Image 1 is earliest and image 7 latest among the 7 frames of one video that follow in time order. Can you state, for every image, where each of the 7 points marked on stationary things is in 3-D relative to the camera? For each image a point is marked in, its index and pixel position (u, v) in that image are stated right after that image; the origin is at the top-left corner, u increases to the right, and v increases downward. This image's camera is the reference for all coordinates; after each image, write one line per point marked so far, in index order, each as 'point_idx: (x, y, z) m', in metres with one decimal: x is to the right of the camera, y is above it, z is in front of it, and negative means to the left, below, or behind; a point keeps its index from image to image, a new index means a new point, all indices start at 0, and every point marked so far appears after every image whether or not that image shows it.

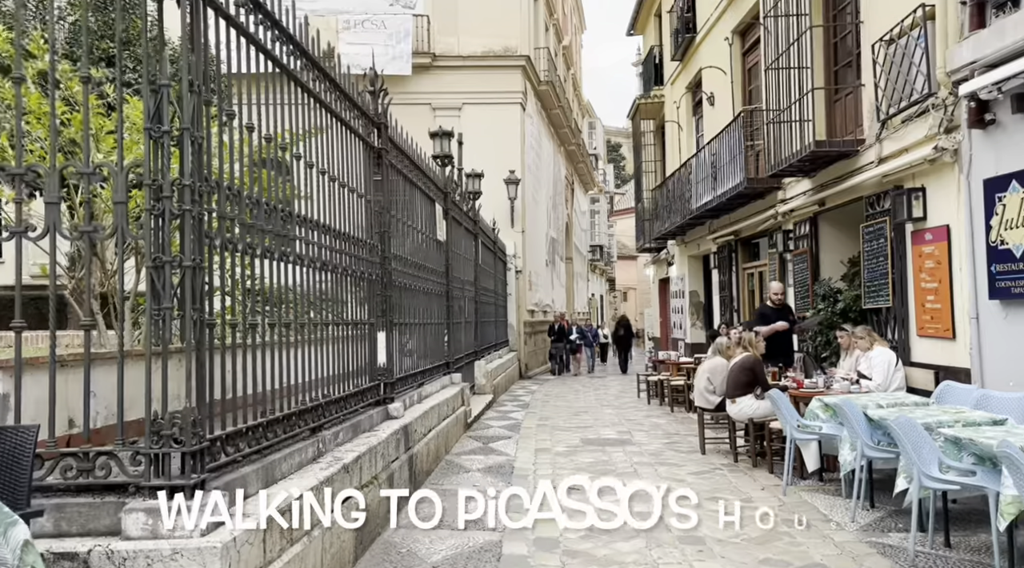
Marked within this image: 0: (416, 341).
0: (-1.0, -0.6, +9.6) m
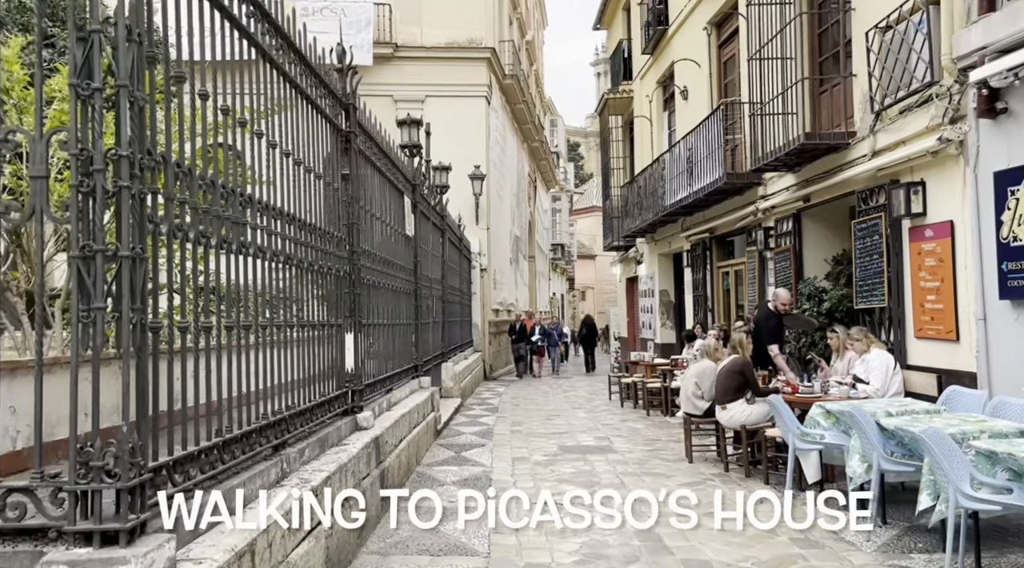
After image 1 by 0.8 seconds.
0: (-1.3, -0.6, +9.0) m
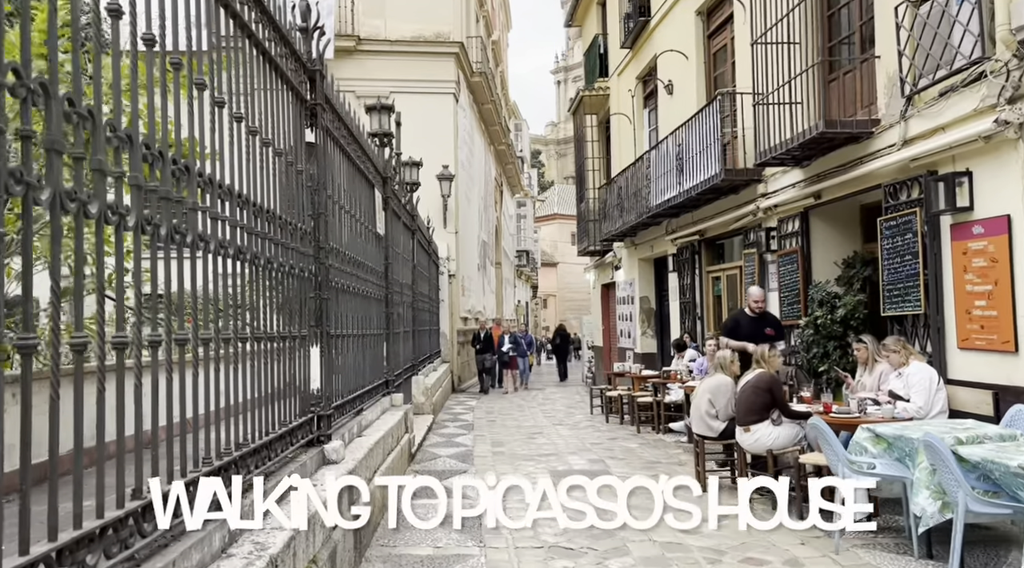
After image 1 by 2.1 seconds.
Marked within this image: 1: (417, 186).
0: (-1.4, -0.6, +7.8) m
1: (-1.4, +1.5, +13.3) m
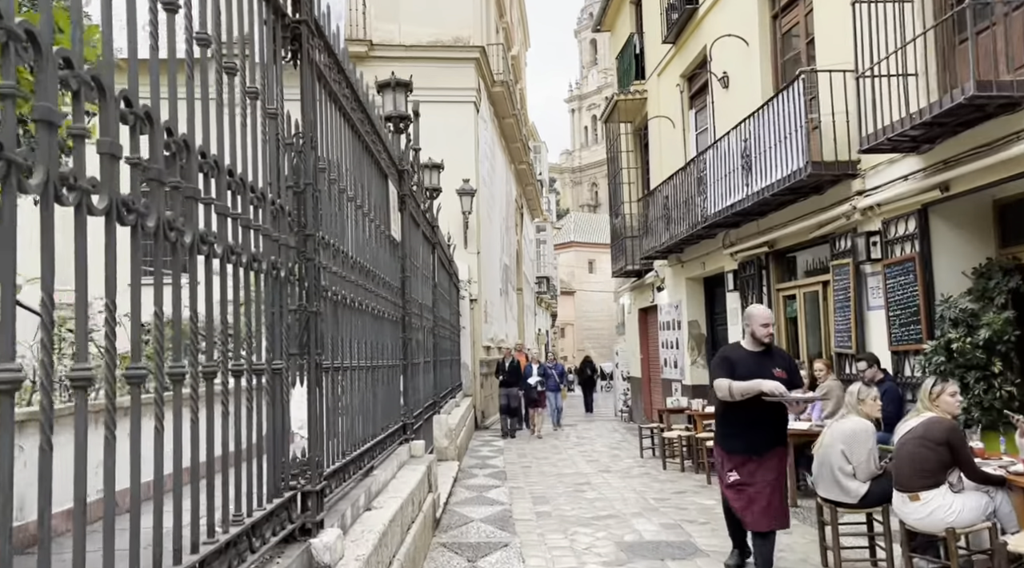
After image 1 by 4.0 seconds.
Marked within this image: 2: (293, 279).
0: (-1.0, -0.7, +5.8) m
1: (-1.0, +1.2, +11.4) m
2: (-1.0, 0.0, +3.8) m
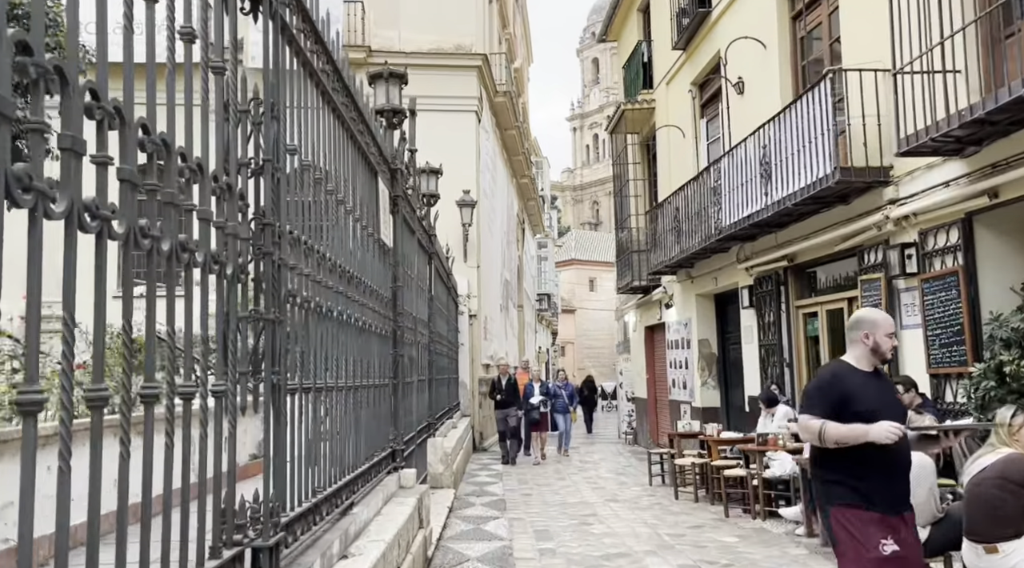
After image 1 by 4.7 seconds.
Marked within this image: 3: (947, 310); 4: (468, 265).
0: (-1.0, -0.8, +5.0) m
1: (-0.9, +1.0, +10.7) m
2: (-0.9, 0.0, +3.1) m
3: (+3.8, -0.2, +7.7) m
4: (-0.9, +0.4, +18.8) m
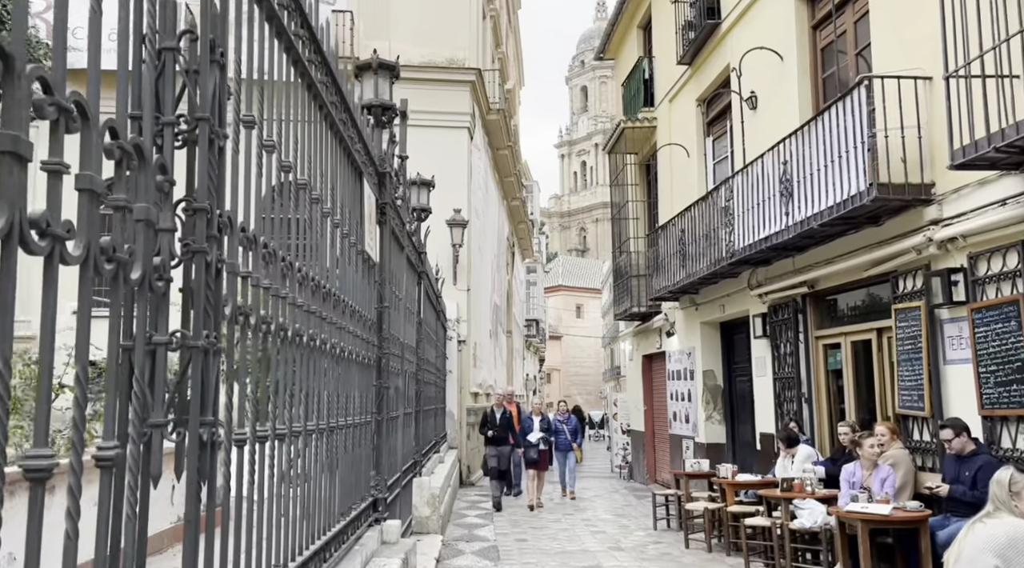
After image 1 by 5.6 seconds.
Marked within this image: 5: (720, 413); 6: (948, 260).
0: (-0.9, -0.9, +4.1) m
1: (-0.9, +0.8, +9.8) m
2: (-0.8, 0.0, +2.1) m
3: (+3.8, -0.5, +6.8) m
4: (-1.1, -0.1, +17.9) m
5: (+3.2, -2.0, +13.6) m
6: (+3.8, +0.2, +7.6) m
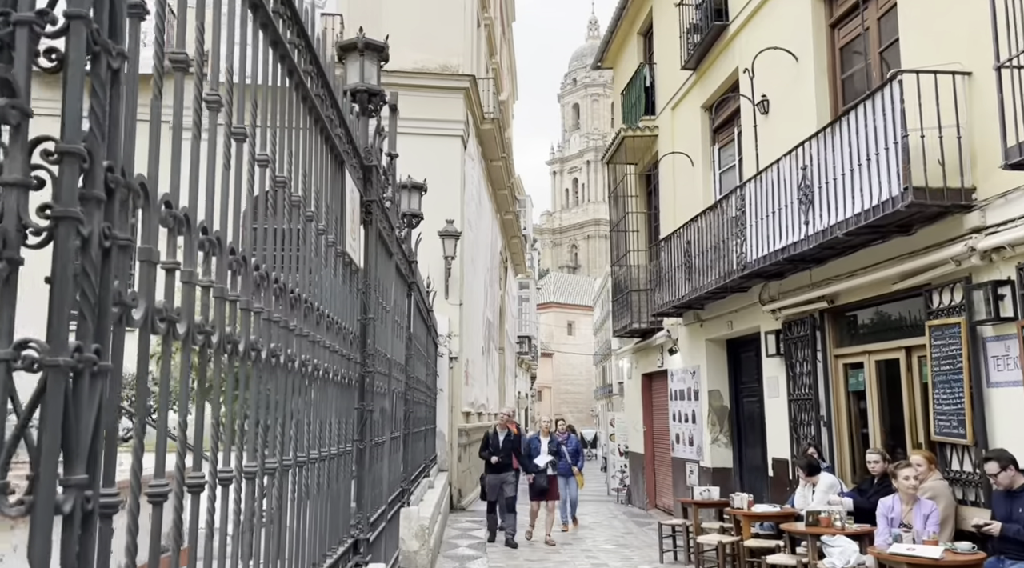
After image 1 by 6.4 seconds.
0: (-0.9, -0.9, +3.3) m
1: (-1.0, +0.7, +9.0) m
2: (-0.8, 0.0, +1.4) m
3: (+3.8, -0.6, +6.1) m
4: (-1.2, -0.4, +17.1) m
5: (+3.2, -2.2, +12.9) m
6: (+3.8, +0.1, +6.9) m
